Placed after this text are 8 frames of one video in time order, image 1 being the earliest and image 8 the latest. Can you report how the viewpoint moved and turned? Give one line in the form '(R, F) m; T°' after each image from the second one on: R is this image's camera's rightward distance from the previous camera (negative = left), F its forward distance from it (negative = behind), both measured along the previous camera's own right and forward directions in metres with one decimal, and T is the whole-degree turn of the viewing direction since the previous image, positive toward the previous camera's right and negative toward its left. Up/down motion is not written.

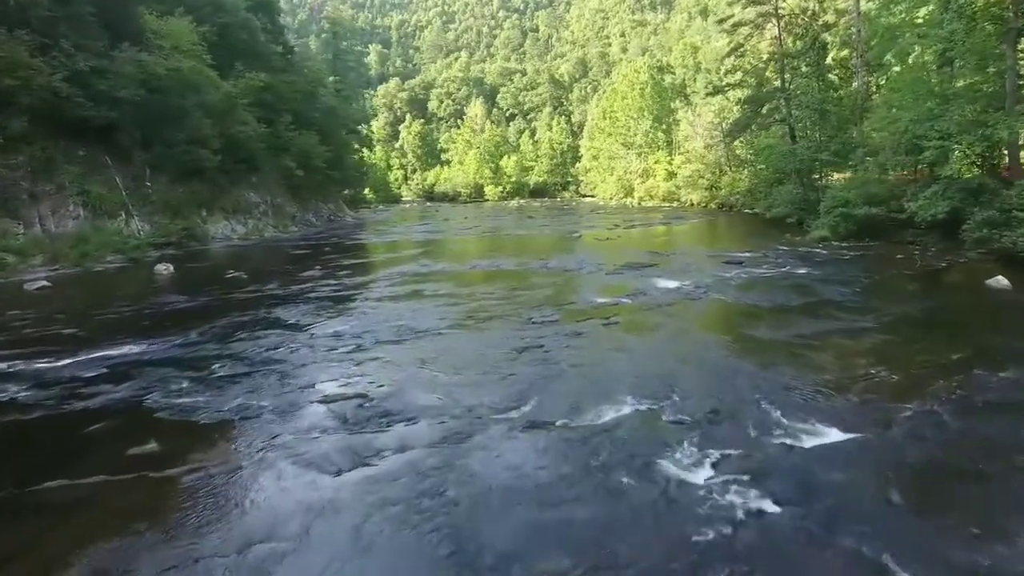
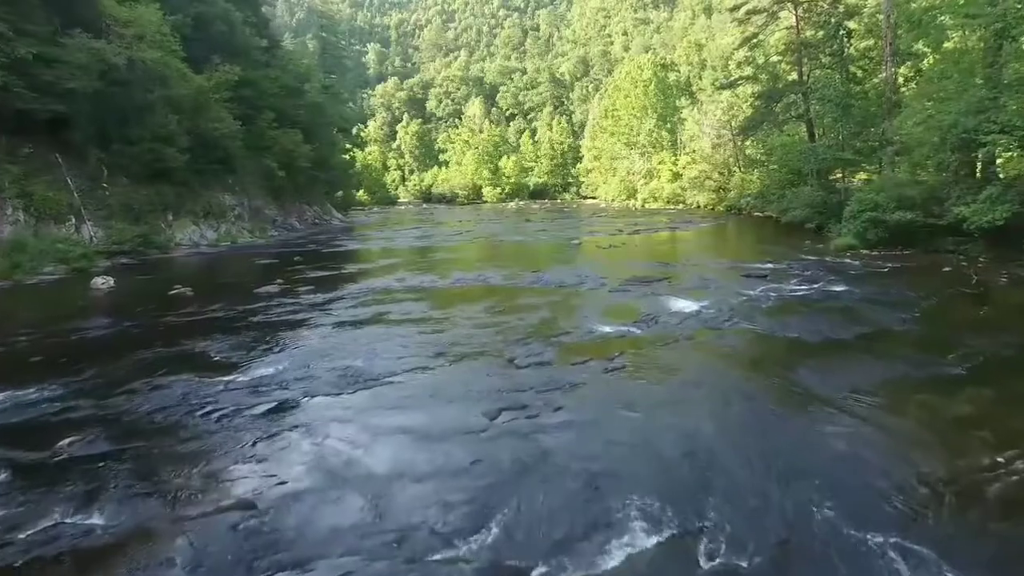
(+0.2, +2.4) m; 0°
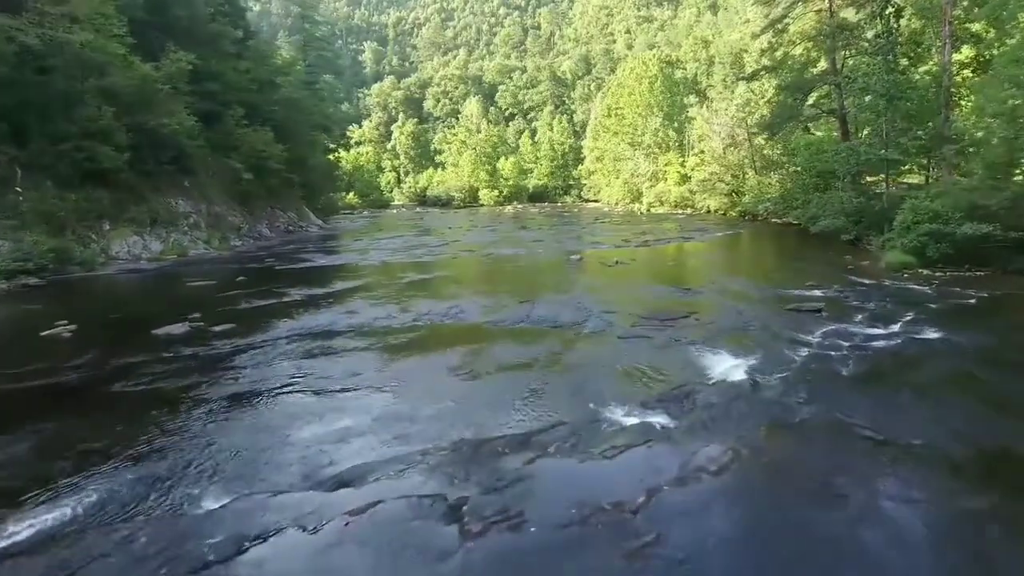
(+0.3, +3.7) m; 0°
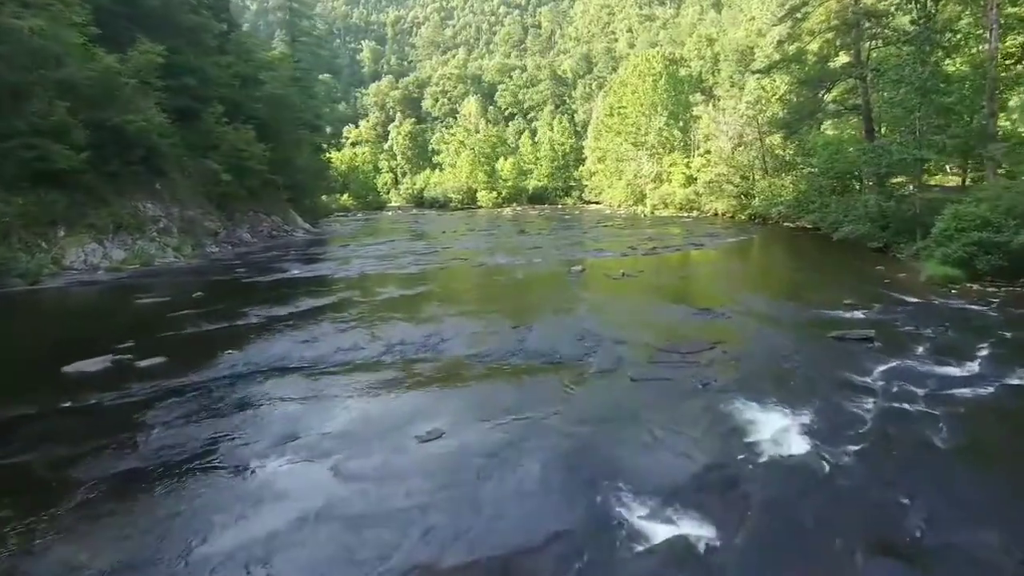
(+0.1, +2.1) m; 0°
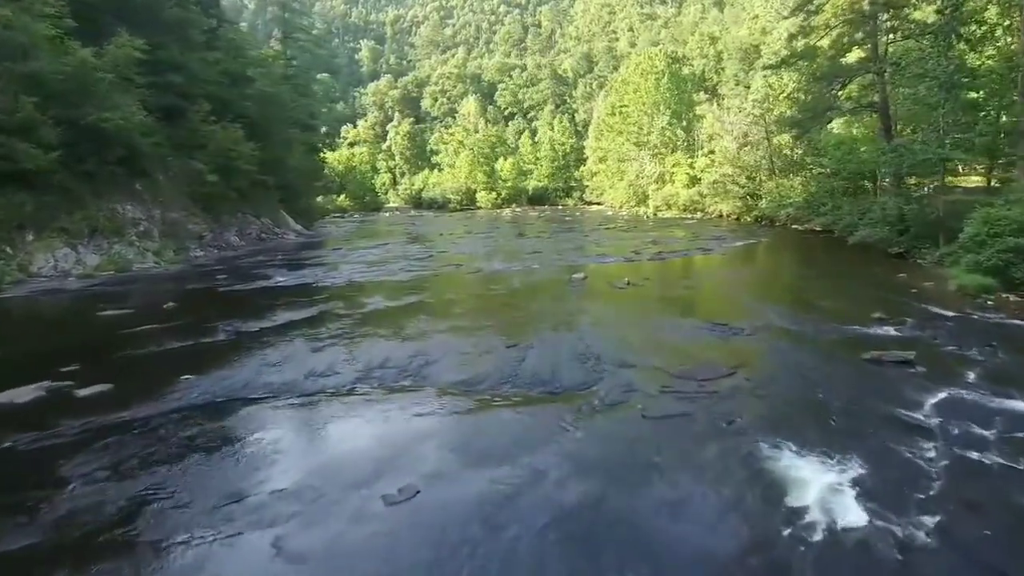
(+0.1, +1.3) m; 0°
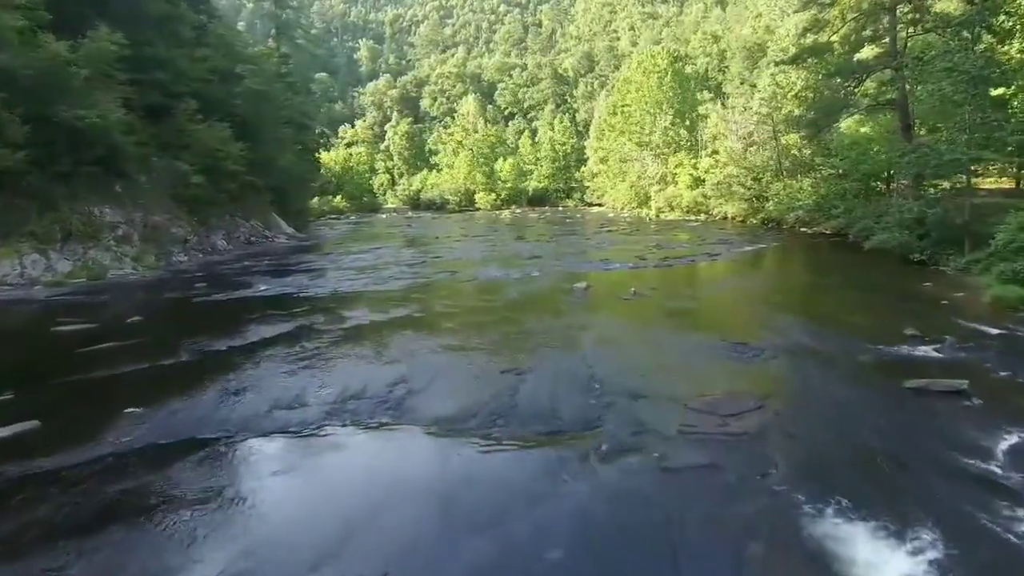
(0.0, +1.2) m; 0°
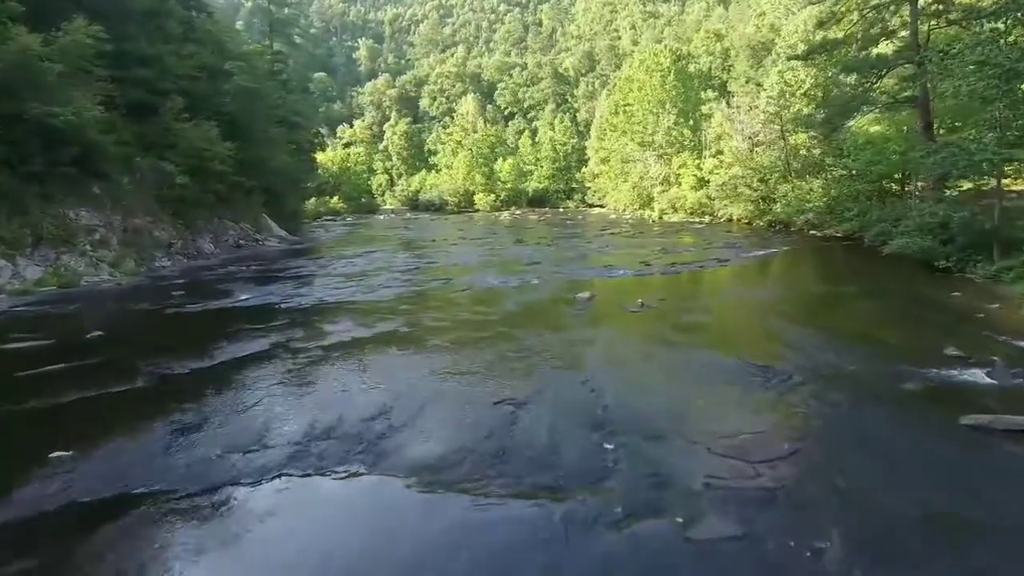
(0.0, +1.2) m; 0°
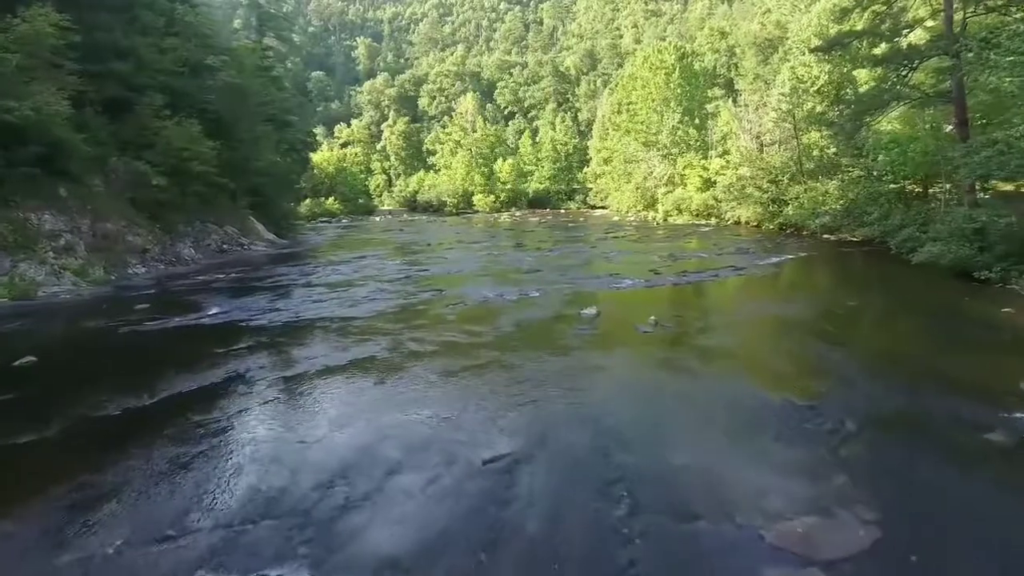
(0.0, +1.7) m; 0°
